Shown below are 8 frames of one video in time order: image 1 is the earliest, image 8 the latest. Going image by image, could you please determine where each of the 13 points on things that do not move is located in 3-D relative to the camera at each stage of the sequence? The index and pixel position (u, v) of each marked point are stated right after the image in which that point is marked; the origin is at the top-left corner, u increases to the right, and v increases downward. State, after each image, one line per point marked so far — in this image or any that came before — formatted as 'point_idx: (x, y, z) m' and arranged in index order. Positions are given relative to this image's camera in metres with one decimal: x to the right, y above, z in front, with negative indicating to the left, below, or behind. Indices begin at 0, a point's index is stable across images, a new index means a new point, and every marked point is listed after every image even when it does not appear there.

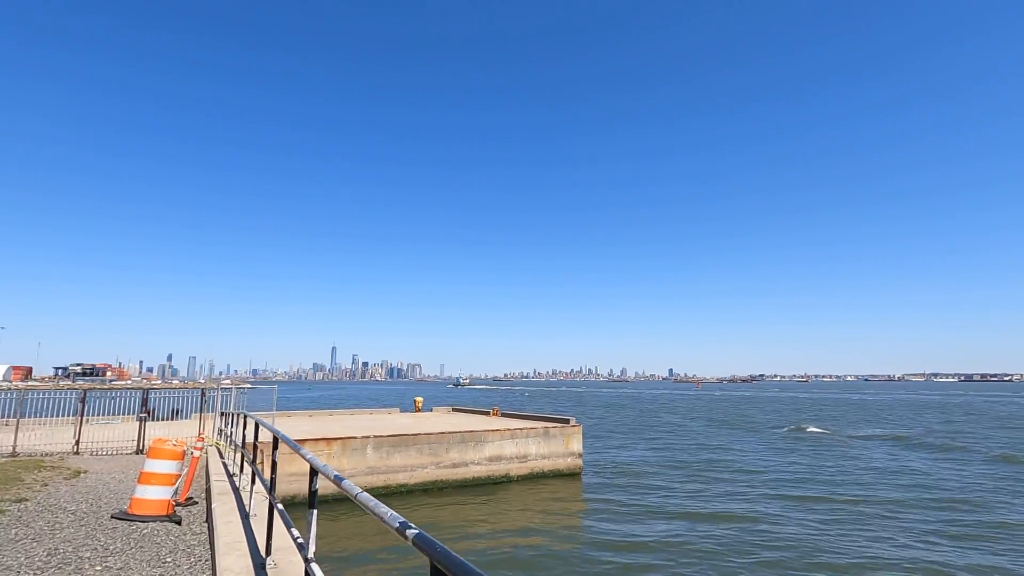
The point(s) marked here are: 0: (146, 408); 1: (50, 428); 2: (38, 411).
0: (-12.8, -4.3, +18.4) m
1: (-15.8, -4.8, +18.0) m
2: (-17.4, -4.5, +19.2) m
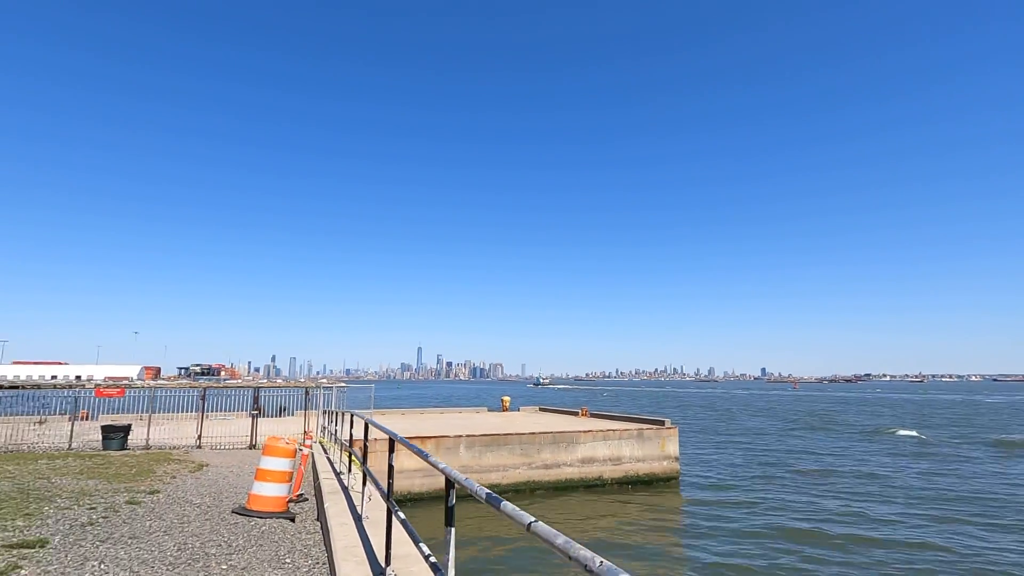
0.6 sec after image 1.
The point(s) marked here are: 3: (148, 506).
0: (-9.4, -4.4, +19.5) m
1: (-12.4, -5.0, +19.4) m
2: (-13.8, -4.7, +20.9) m
3: (-6.1, -3.7, +8.8) m
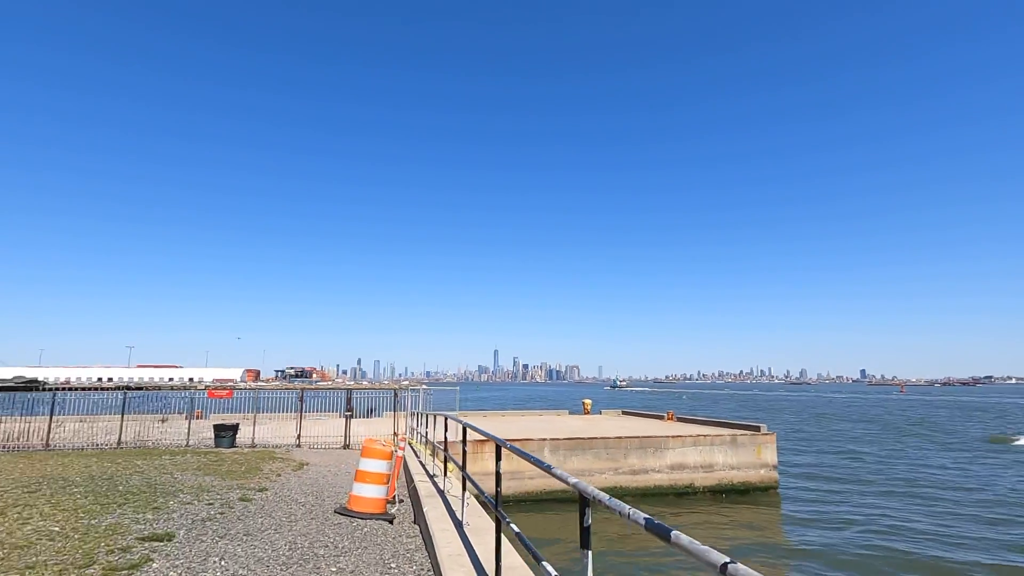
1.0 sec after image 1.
0: (-6.2, -4.6, +20.2) m
1: (-9.1, -5.3, +20.6) m
2: (-10.3, -5.1, +22.2) m
3: (-4.5, -3.8, +9.2) m
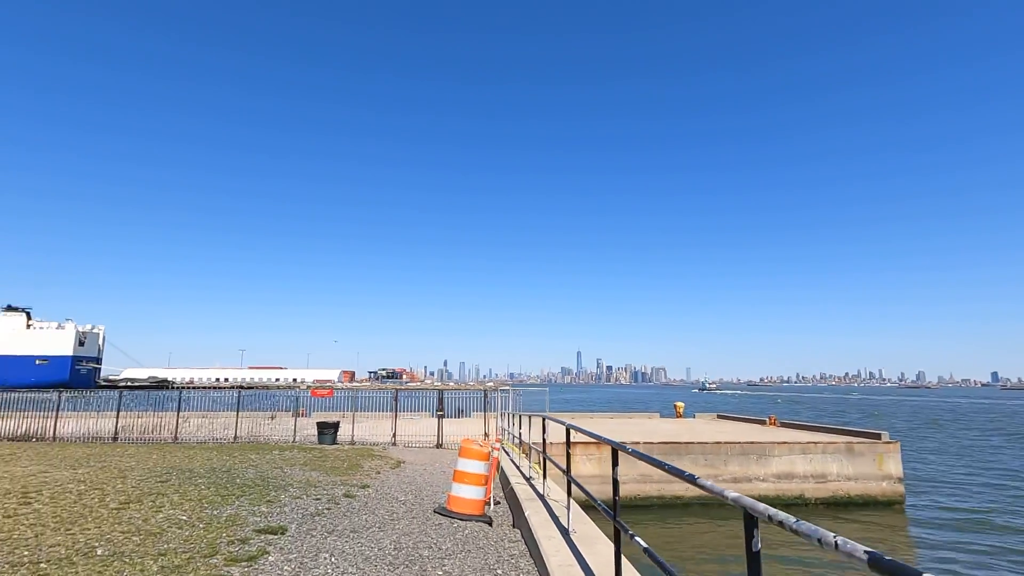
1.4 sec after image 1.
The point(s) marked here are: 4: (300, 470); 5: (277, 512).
0: (-2.7, -4.7, +20.5) m
1: (-5.6, -5.4, +21.3) m
2: (-6.5, -5.2, +23.1) m
3: (-2.7, -3.8, +9.3) m
4: (-4.8, -4.1, +11.8) m
5: (-3.5, -3.4, +7.9) m
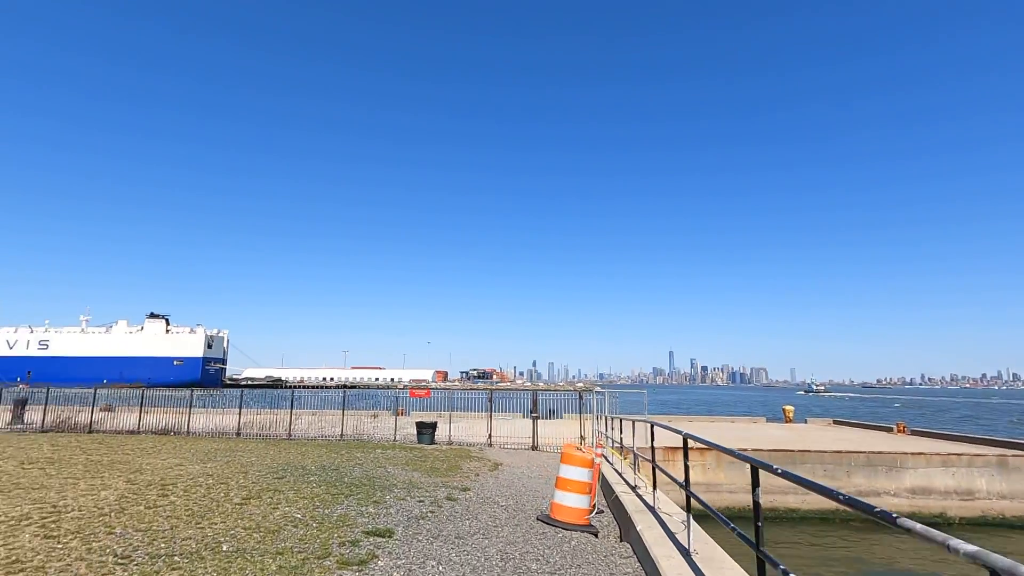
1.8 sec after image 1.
0: (+0.9, -4.7, +20.2) m
1: (-1.7, -5.5, +21.5) m
2: (-2.3, -5.3, +23.4) m
3: (-0.9, -3.8, +9.2) m
4: (-2.5, -4.2, +12.0) m
5: (-1.9, -3.4, +7.9) m
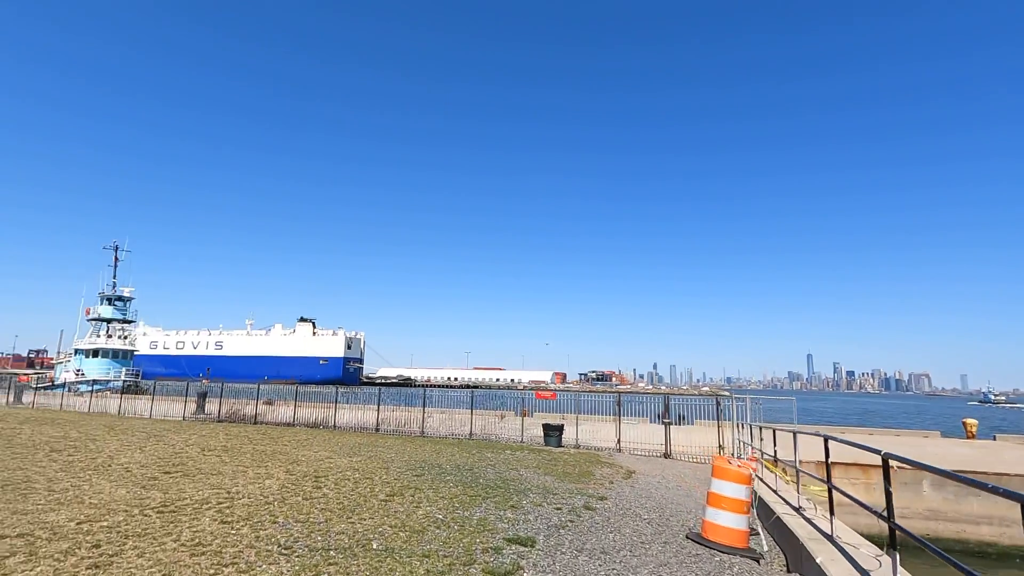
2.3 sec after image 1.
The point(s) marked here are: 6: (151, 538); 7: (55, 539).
0: (+5.7, -4.6, +19.0) m
1: (+3.4, -5.4, +20.8) m
2: (+3.2, -5.3, +22.8) m
3: (+1.5, -3.7, +8.6) m
4: (+0.5, -4.1, +11.7) m
5: (+0.2, -3.4, +7.6) m
6: (-3.9, -2.7, +5.6) m
7: (-4.6, -2.5, +5.3) m
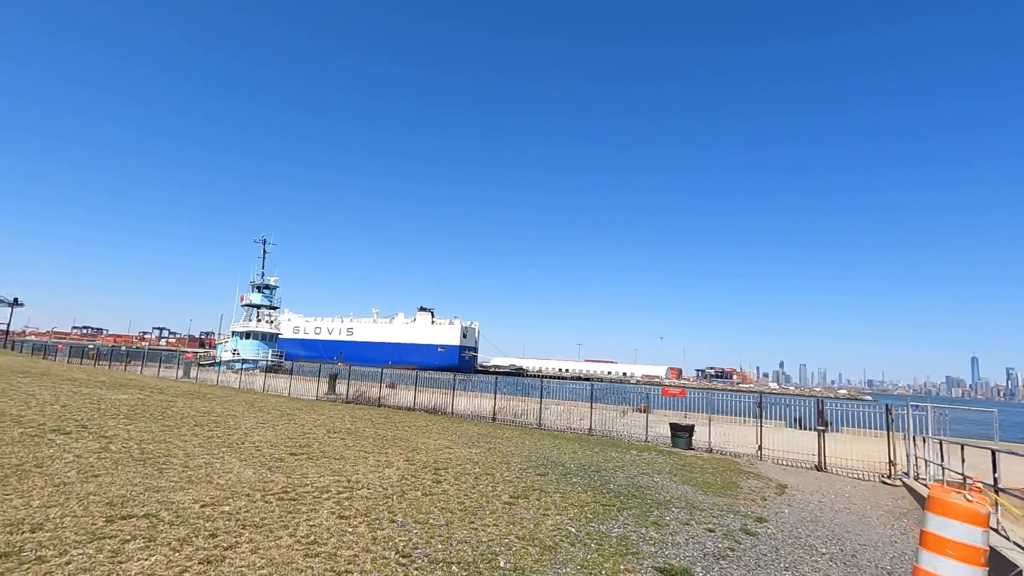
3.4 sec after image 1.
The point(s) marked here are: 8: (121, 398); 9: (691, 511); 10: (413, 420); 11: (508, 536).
0: (+9.7, -4.1, +16.3) m
1: (+7.8, -4.9, +18.6) m
2: (+8.1, -4.8, +20.6) m
3: (+3.5, -3.4, +7.1) m
4: (+3.1, -3.8, +10.3) m
5: (+1.9, -3.1, +6.4) m
6: (-2.4, -2.4, +5.2) m
7: (-3.2, -2.3, +5.0) m
8: (-8.9, -2.5, +11.9) m
9: (+2.7, -3.4, +8.0) m
10: (-3.2, -4.2, +16.6) m
11: (0.0, -2.8, +5.8) m
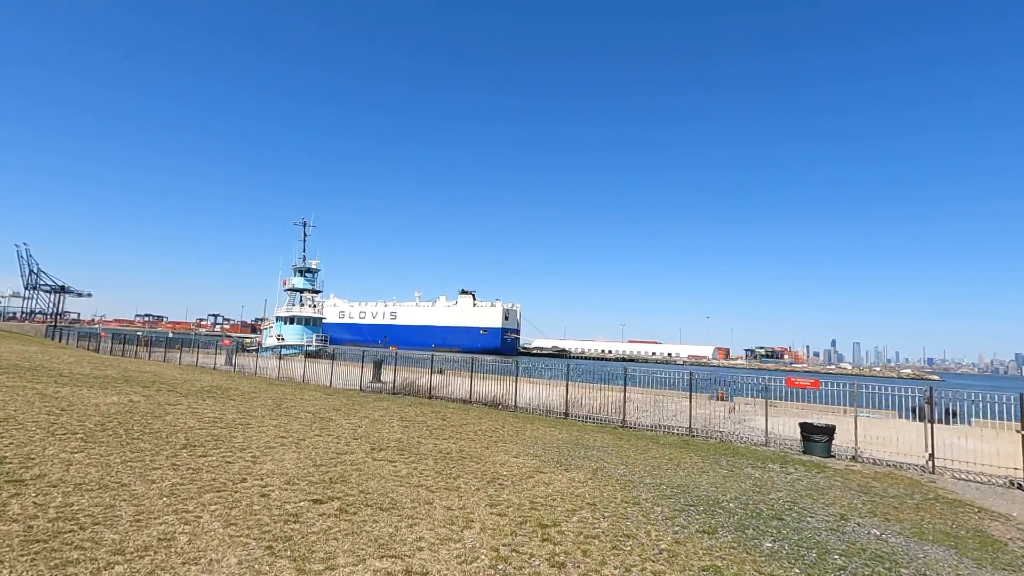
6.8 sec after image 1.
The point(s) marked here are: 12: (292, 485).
0: (+11.8, -3.1, +12.1) m
1: (+10.2, -3.9, +14.5) m
2: (+10.6, -3.6, +16.5) m
3: (+4.9, -2.8, +3.3) m
4: (+4.8, -3.1, +6.5) m
5: (+3.4, -2.6, +2.7) m
6: (-1.1, -2.0, +1.9) m
7: (-1.9, -1.9, +1.7) m
8: (-7.0, -2.0, +9.0) m
9: (+4.3, -2.8, +4.3) m
10: (-0.9, -3.4, +13.3) m
11: (+1.3, -2.3, +2.3) m
12: (-2.5, -2.2, +6.0) m
